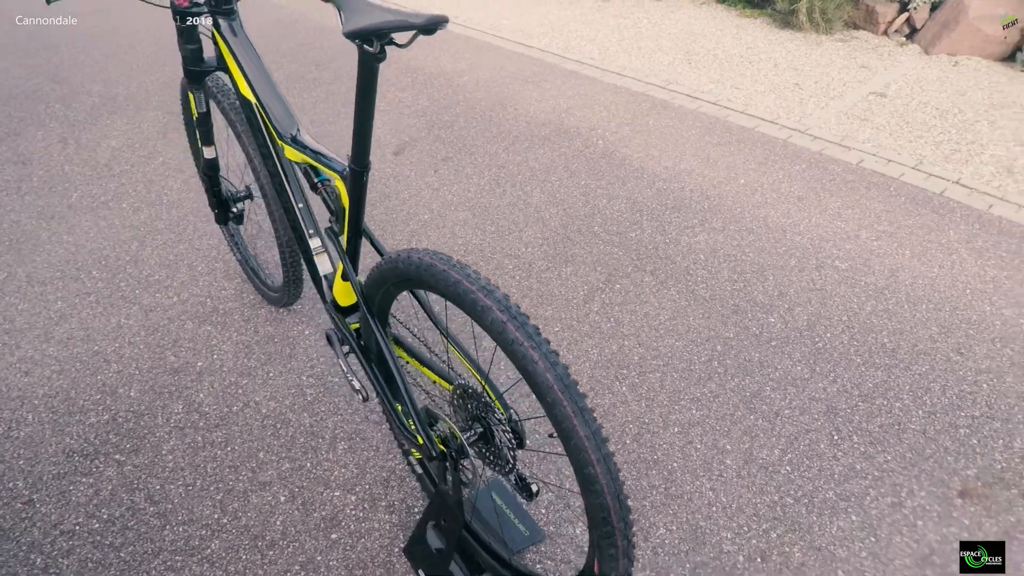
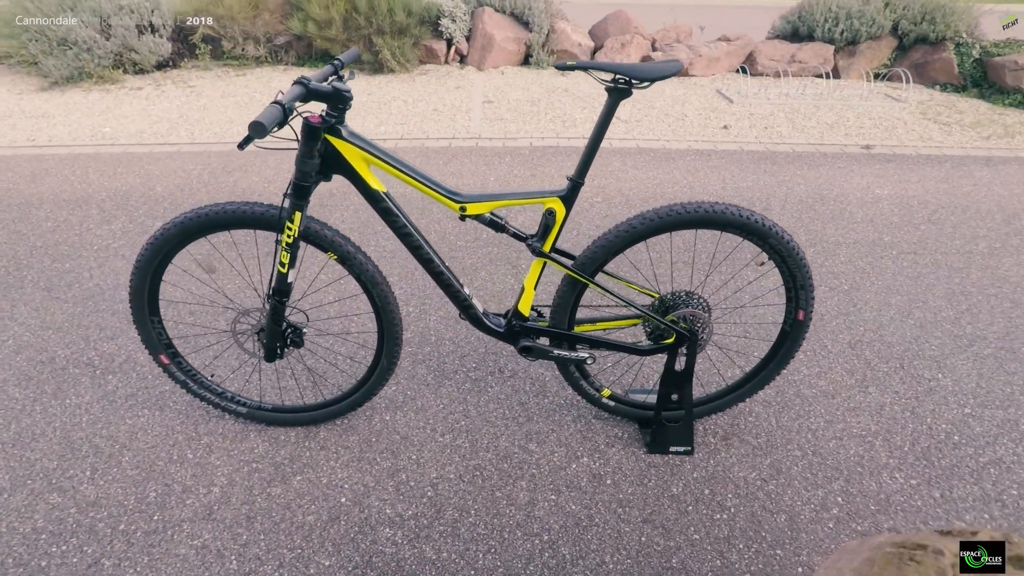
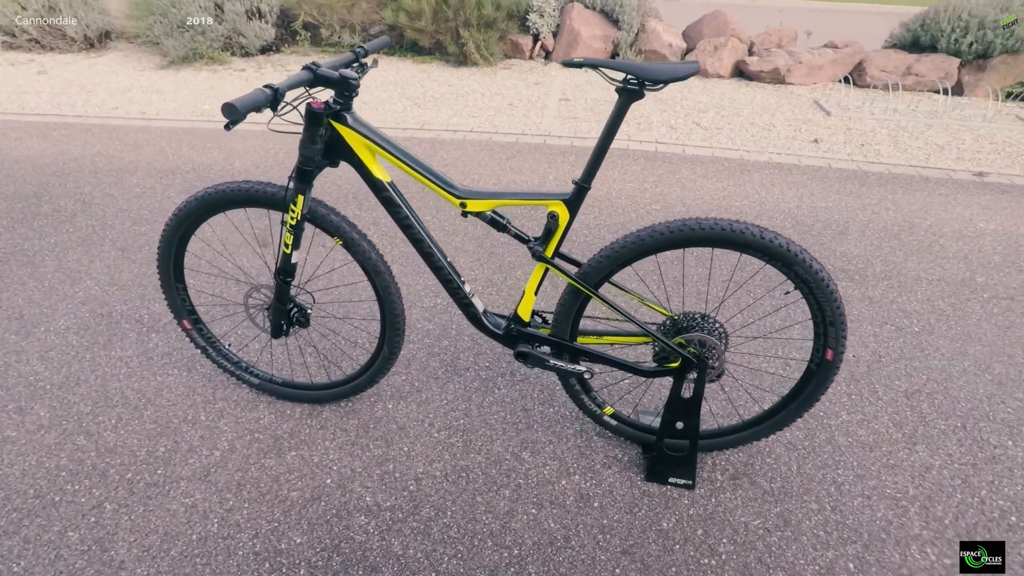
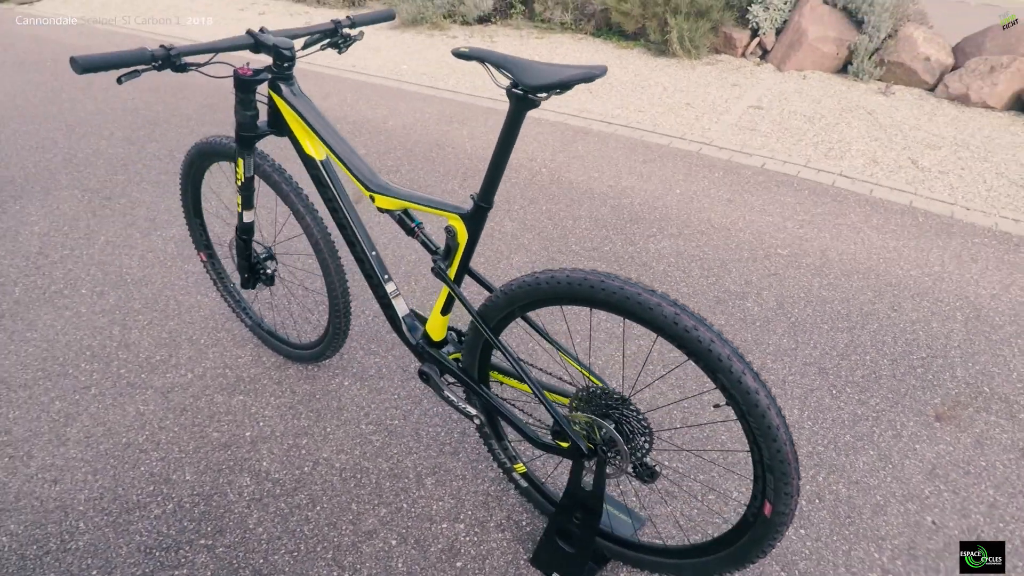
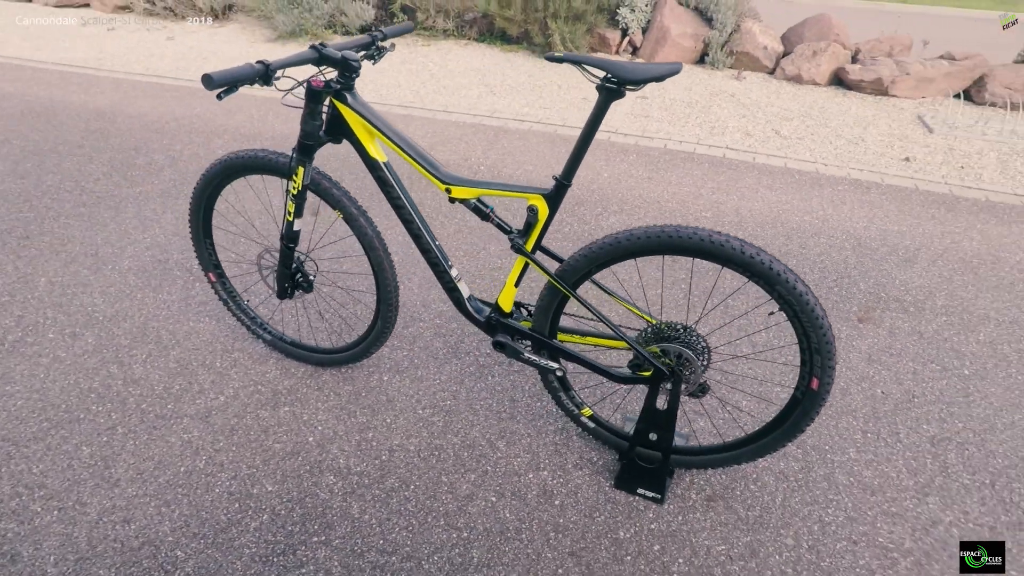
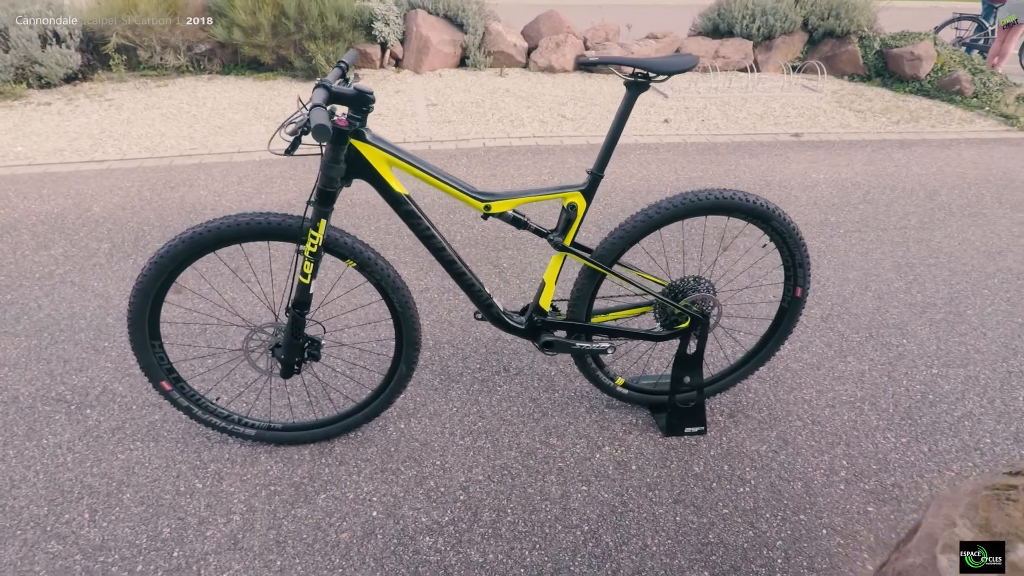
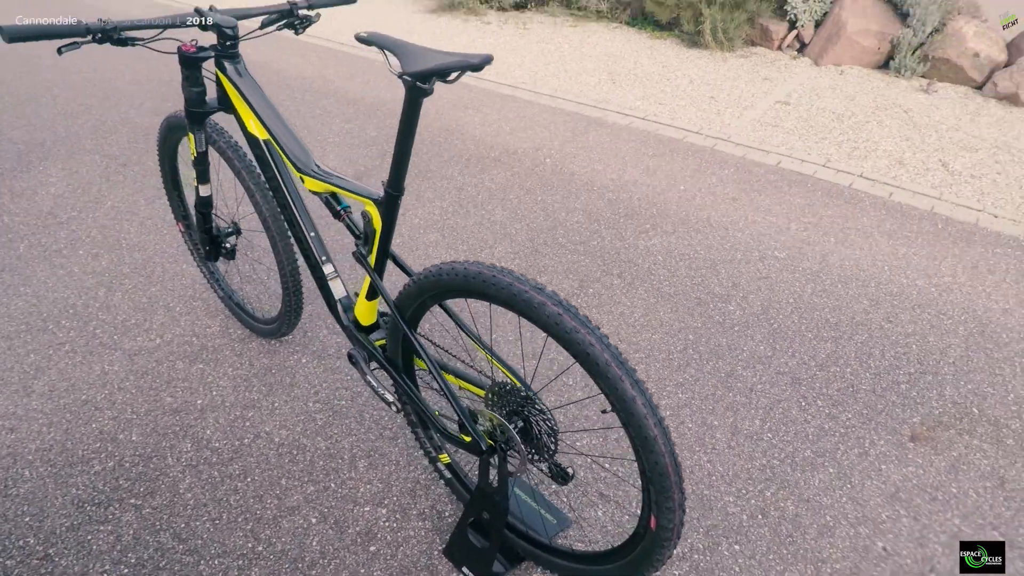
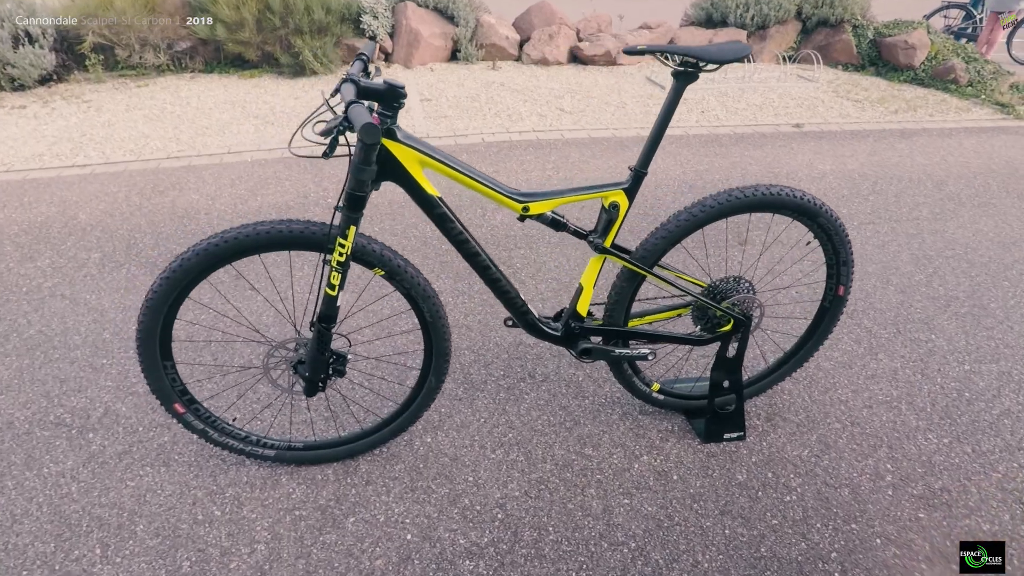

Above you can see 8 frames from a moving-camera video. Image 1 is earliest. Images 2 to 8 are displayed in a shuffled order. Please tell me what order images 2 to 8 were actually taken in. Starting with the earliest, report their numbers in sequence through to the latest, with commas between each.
7, 4, 5, 3, 2, 6, 8
